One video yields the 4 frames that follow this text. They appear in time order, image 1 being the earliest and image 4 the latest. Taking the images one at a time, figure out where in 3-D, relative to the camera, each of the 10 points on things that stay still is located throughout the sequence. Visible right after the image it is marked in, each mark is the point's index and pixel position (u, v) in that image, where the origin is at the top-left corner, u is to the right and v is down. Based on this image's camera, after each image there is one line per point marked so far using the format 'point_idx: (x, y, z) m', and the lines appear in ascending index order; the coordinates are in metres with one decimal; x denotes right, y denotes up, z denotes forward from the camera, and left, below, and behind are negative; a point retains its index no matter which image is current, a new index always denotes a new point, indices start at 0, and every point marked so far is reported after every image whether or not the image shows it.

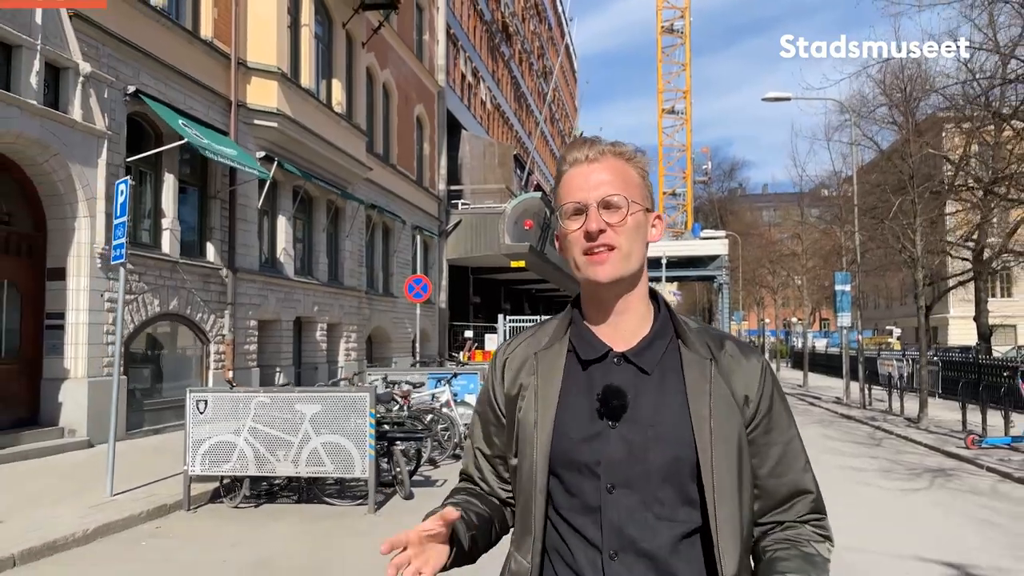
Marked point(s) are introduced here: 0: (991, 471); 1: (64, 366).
0: (+6.8, -2.6, +10.9) m
1: (-6.5, -1.1, +11.2) m
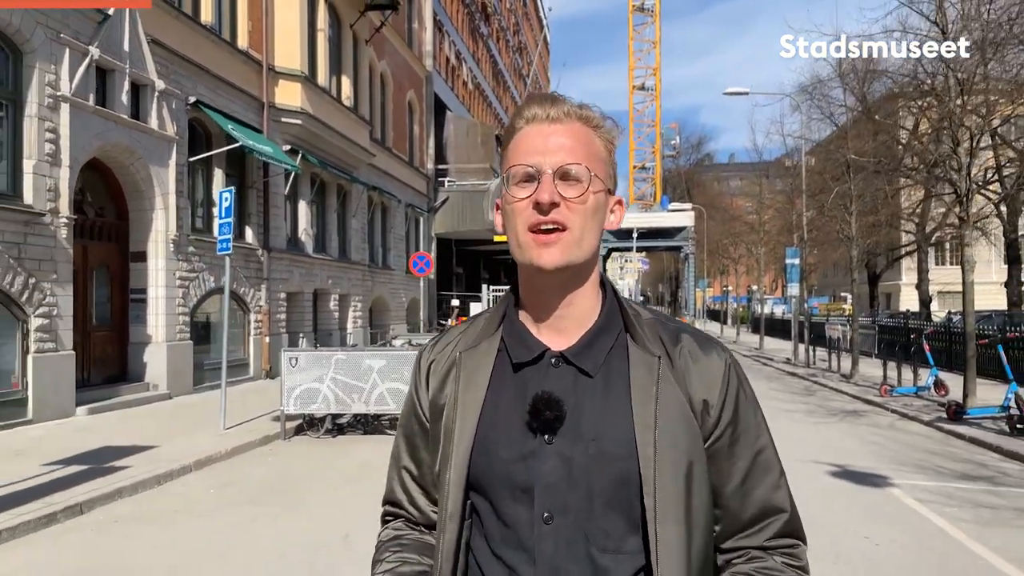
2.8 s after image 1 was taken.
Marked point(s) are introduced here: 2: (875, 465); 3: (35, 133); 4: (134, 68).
0: (+6.9, -2.2, +13.9) m
1: (-6.5, -0.8, +13.6) m
2: (+4.2, -2.1, +8.9) m
3: (-6.8, +2.2, +10.9) m
4: (-6.4, +3.7, +12.9) m
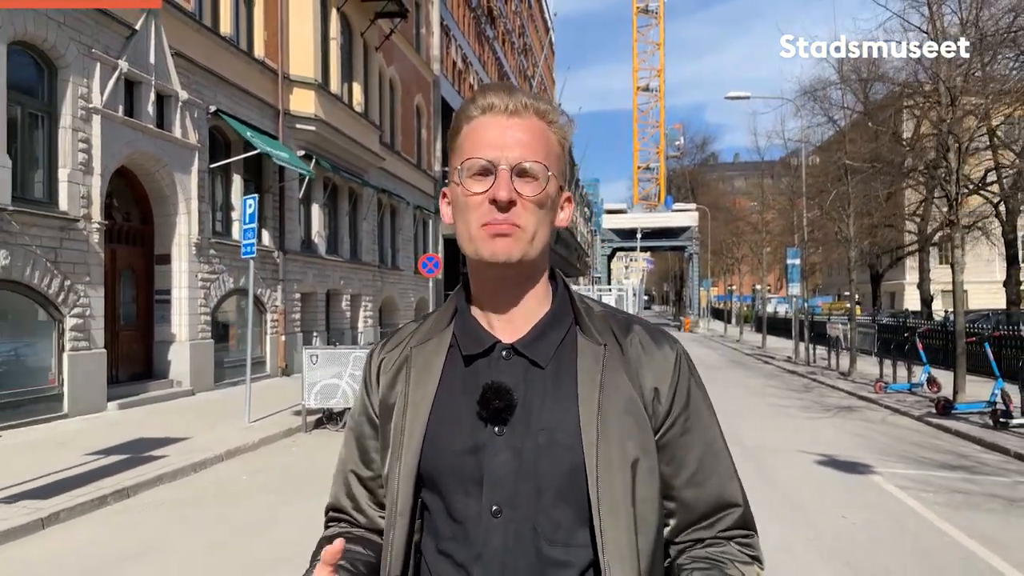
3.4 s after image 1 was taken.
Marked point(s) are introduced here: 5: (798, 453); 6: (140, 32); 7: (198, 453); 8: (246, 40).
0: (+7.1, -2.2, +14.4) m
1: (-6.3, -0.8, +14.2) m
2: (+4.3, -2.1, +9.4) m
3: (-6.7, +2.2, +11.6) m
4: (-6.2, +3.7, +13.5) m
5: (+3.6, -2.1, +9.6) m
6: (-6.3, +4.4, +13.0) m
7: (-3.7, -1.9, +9.0) m
8: (-5.9, +5.5, +16.9) m
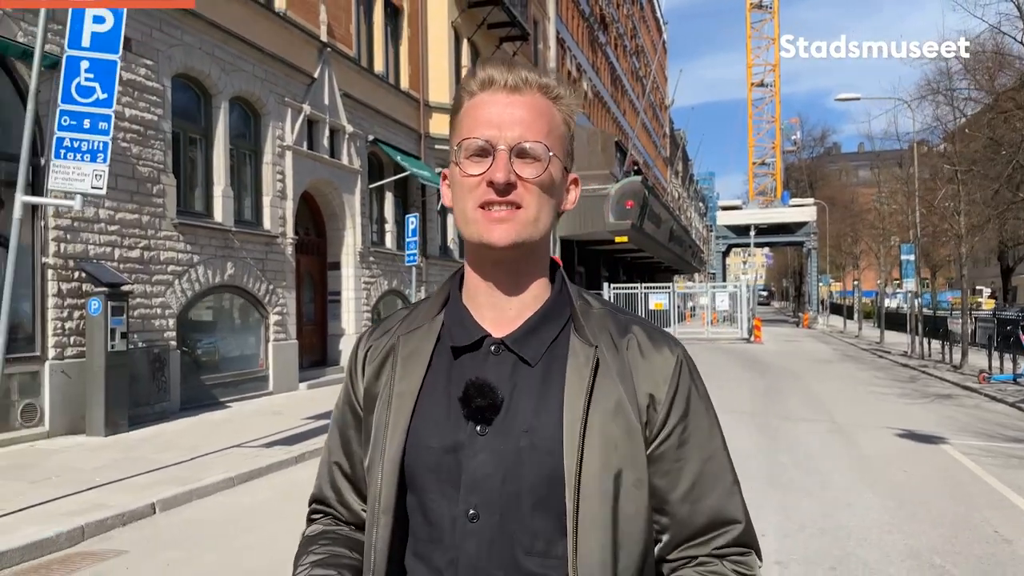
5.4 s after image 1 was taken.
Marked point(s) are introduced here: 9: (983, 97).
0: (+9.5, -2.1, +15.3) m
1: (-3.8, -0.9, +17.0) m
2: (+6.0, -2.0, +10.8) m
3: (-4.6, +2.1, +14.5) m
4: (-3.9, +3.6, +16.3) m
5: (+5.3, -2.0, +11.0) m
6: (-4.0, +4.3, +15.9) m
7: (-2.0, -2.0, +11.5) m
8: (-3.0, +5.4, +19.6) m
9: (+10.7, +4.4, +17.5) m
